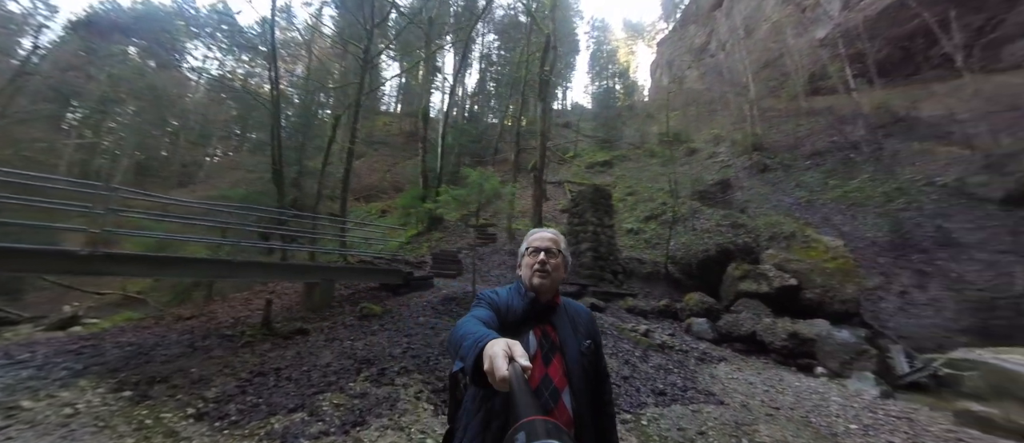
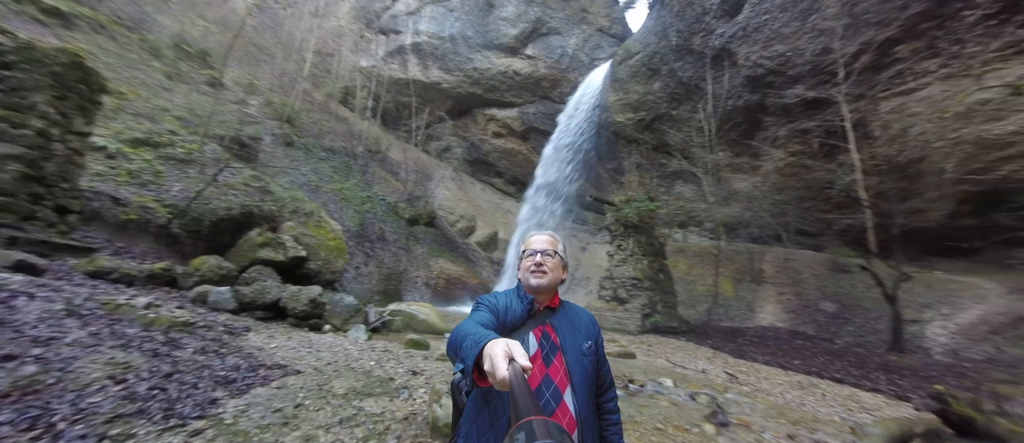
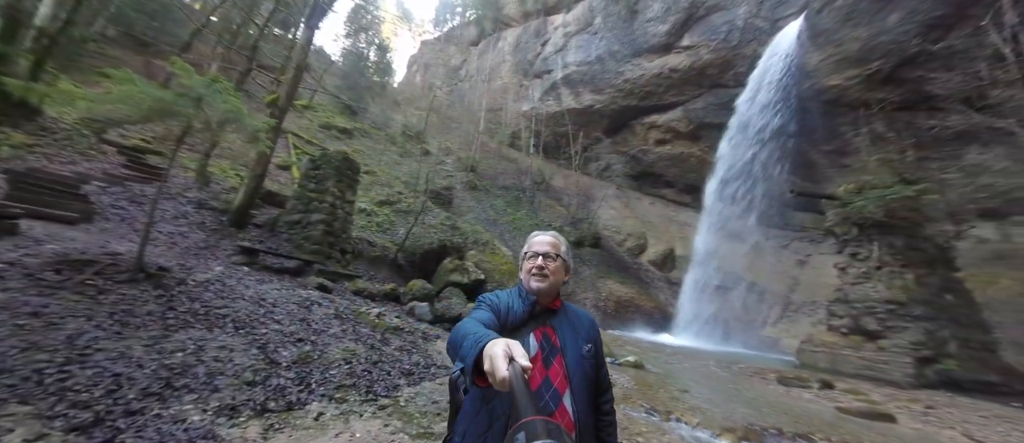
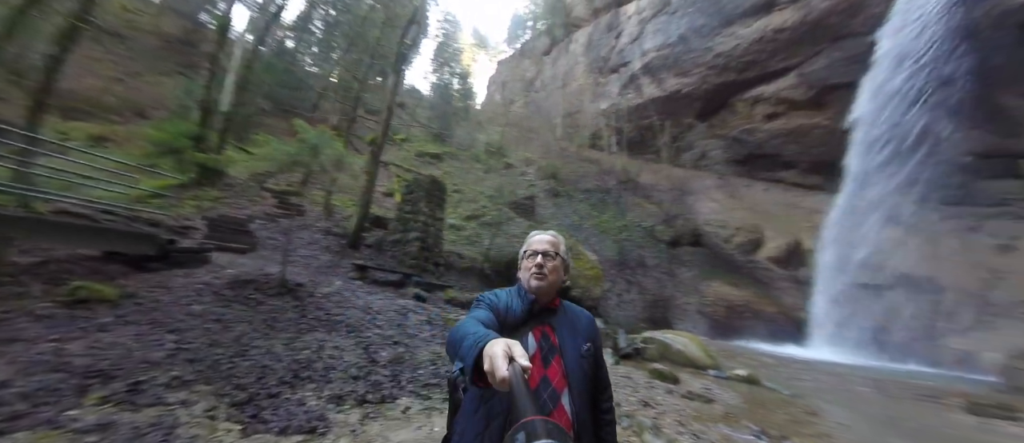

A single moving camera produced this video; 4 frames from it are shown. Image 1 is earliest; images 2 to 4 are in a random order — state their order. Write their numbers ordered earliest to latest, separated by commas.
4, 3, 2
